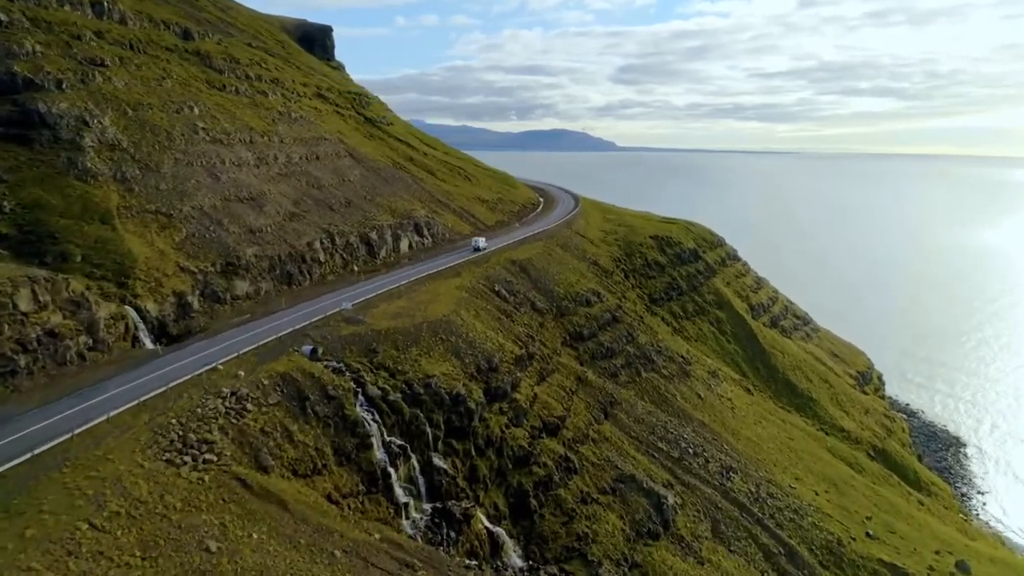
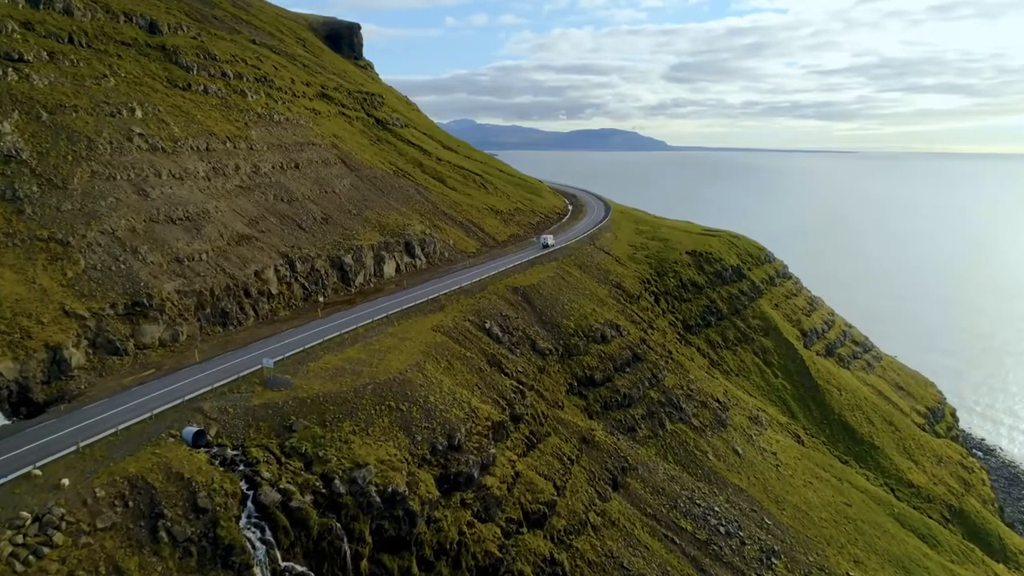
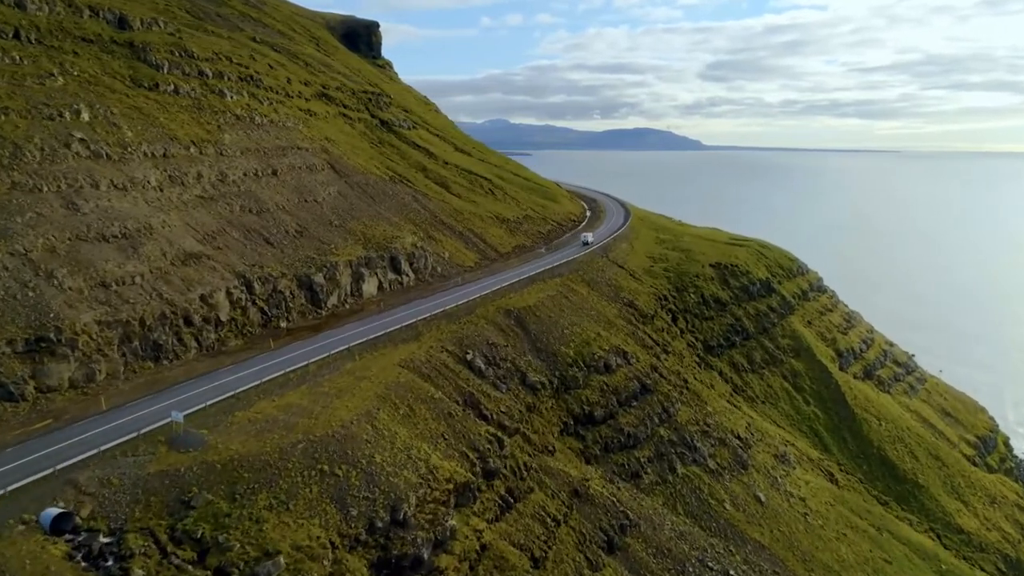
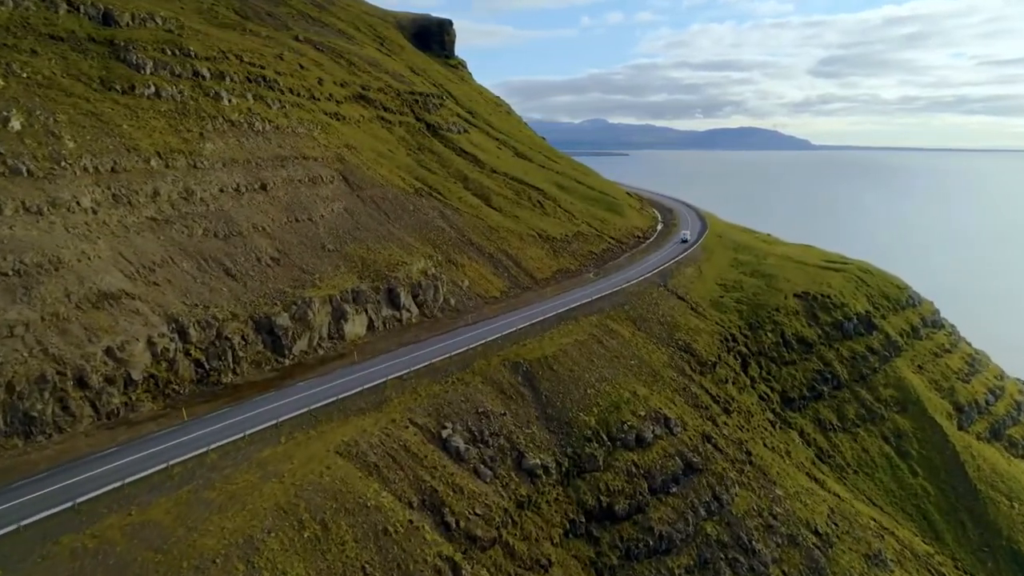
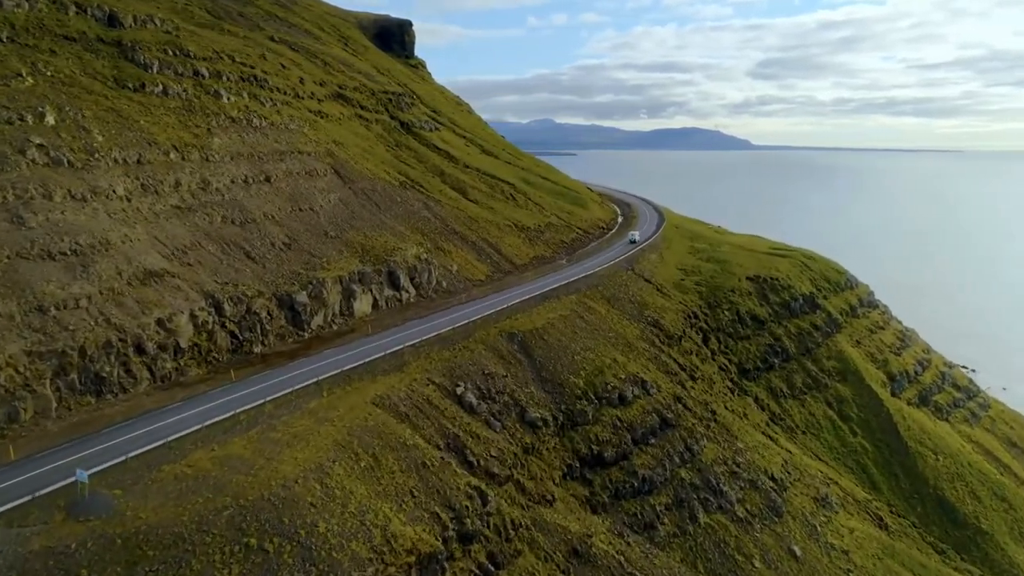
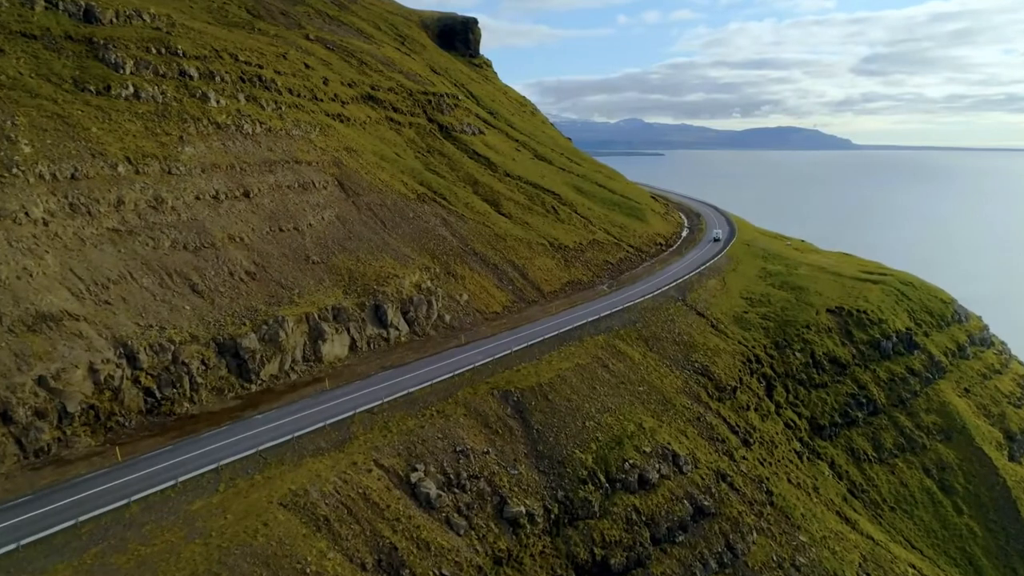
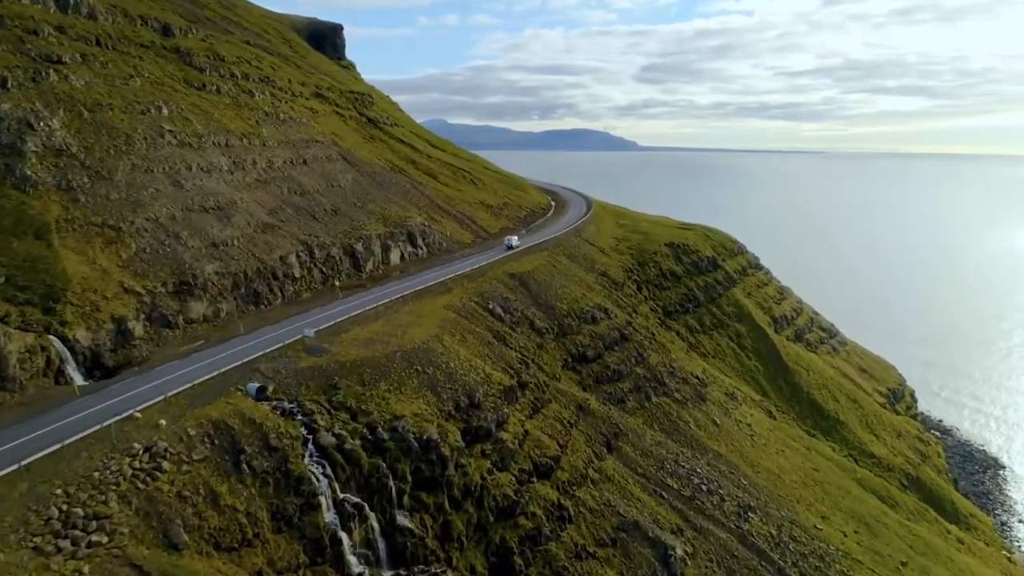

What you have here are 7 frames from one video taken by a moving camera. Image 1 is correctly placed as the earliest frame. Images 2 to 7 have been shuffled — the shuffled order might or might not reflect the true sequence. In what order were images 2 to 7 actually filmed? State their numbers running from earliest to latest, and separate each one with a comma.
7, 2, 3, 5, 4, 6
